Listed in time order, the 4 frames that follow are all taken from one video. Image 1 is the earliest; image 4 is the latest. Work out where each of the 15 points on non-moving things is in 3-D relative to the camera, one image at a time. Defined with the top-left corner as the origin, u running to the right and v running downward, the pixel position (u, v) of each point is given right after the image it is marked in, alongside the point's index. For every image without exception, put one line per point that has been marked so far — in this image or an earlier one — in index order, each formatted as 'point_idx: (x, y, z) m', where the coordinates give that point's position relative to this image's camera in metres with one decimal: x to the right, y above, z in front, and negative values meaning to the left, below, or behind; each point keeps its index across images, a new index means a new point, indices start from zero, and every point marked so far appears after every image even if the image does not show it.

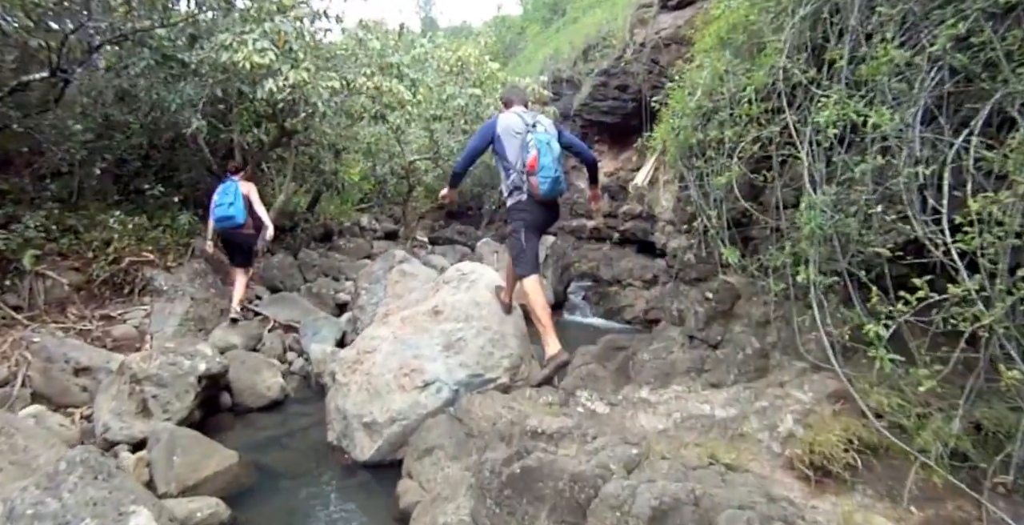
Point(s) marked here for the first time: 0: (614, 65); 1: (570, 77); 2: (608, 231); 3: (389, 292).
0: (+2.0, +3.9, +11.9) m
1: (+1.3, +4.3, +14.2) m
2: (+2.0, +0.7, +13.0) m
3: (-1.3, -0.3, +6.6) m
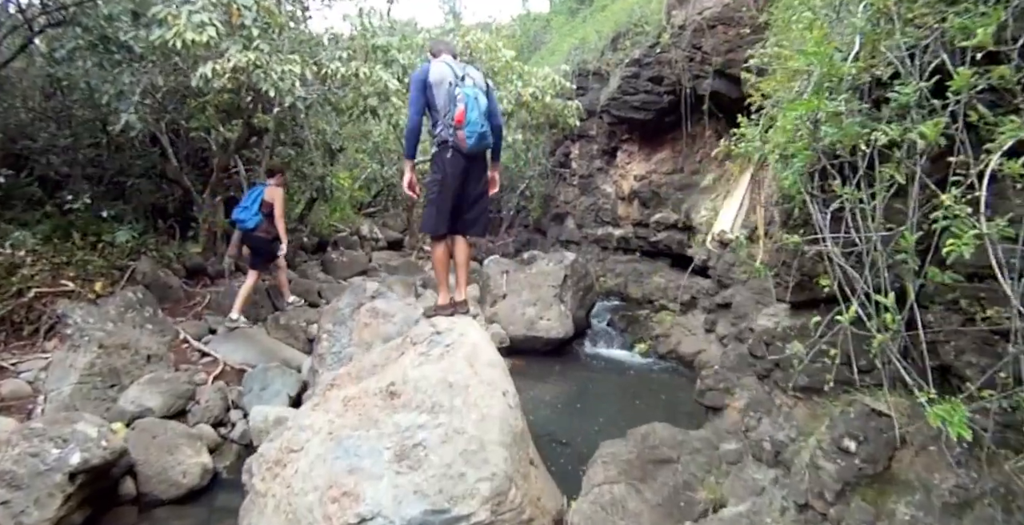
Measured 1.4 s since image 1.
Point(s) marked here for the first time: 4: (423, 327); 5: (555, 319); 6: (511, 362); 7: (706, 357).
0: (+2.2, +3.6, +10.3) m
1: (+1.7, +4.0, +12.5) m
2: (+2.3, +0.4, +11.3) m
3: (-1.3, -0.6, +5.1) m
4: (-0.6, -0.4, +4.0) m
5: (+0.6, -0.7, +7.9) m
6: (0.0, -1.2, +7.4) m
7: (+2.3, -1.2, +7.4) m
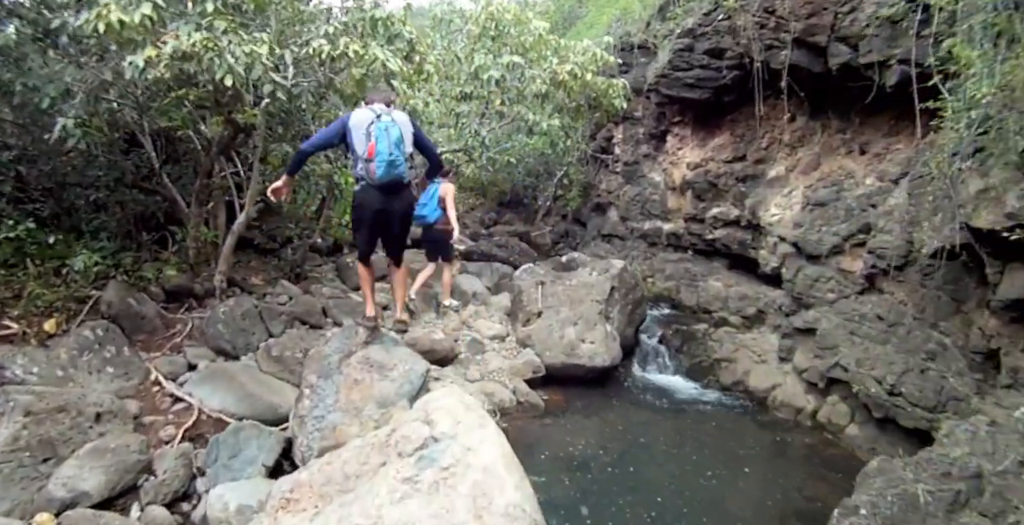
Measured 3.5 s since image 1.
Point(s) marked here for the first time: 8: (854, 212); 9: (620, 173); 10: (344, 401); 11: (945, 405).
0: (+2.8, +3.5, +8.7) m
1: (+2.4, +4.0, +11.0) m
2: (+2.9, +0.4, +9.9) m
3: (-1.1, -0.9, +3.9) m
4: (-0.4, -0.7, +2.8) m
5: (+0.9, -0.9, +6.6) m
6: (+0.3, -1.4, +6.2) m
7: (+2.7, -1.3, +6.0) m
8: (+3.6, +0.5, +6.3) m
9: (+2.2, +1.8, +12.3) m
10: (-1.1, -0.9, +3.9) m
11: (+3.3, -1.1, +4.6) m
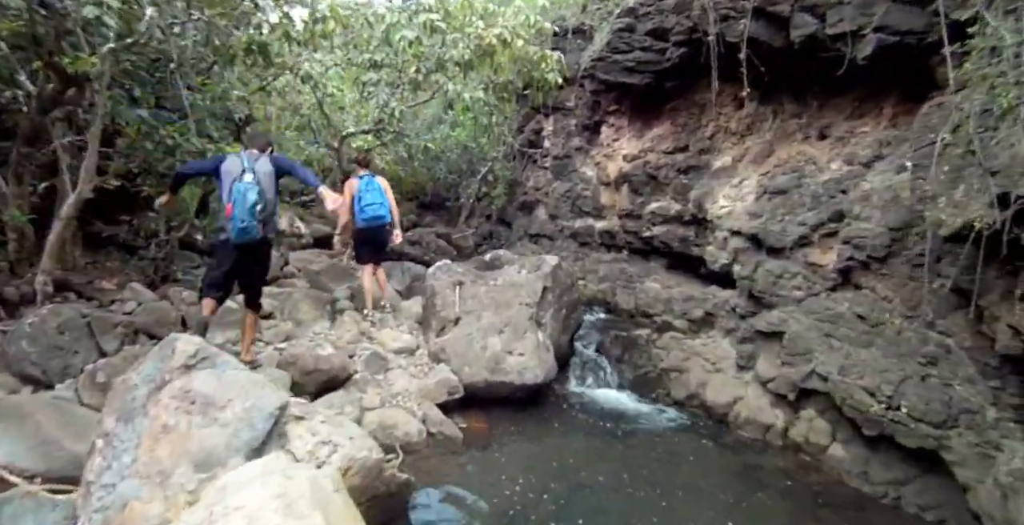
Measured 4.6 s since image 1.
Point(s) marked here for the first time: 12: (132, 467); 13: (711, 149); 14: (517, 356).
0: (+1.7, +3.5, +7.9) m
1: (+1.1, +4.0, +10.1) m
2: (+1.7, +0.4, +9.0) m
3: (-1.5, -0.8, +2.6) m
4: (-0.7, -0.6, +1.5) m
5: (+0.2, -0.8, +5.6) m
6: (-0.3, -1.3, +5.0) m
7: (+2.0, -1.3, +5.1) m
8: (+2.9, +0.6, +5.6) m
9: (+0.7, +1.8, +11.3) m
10: (-1.4, -0.8, +2.6) m
11: (+2.8, -1.0, +3.8) m
12: (-1.5, -0.8, +2.6) m
13: (+2.6, +1.5, +8.0) m
14: (+0.1, -0.8, +5.5) m
